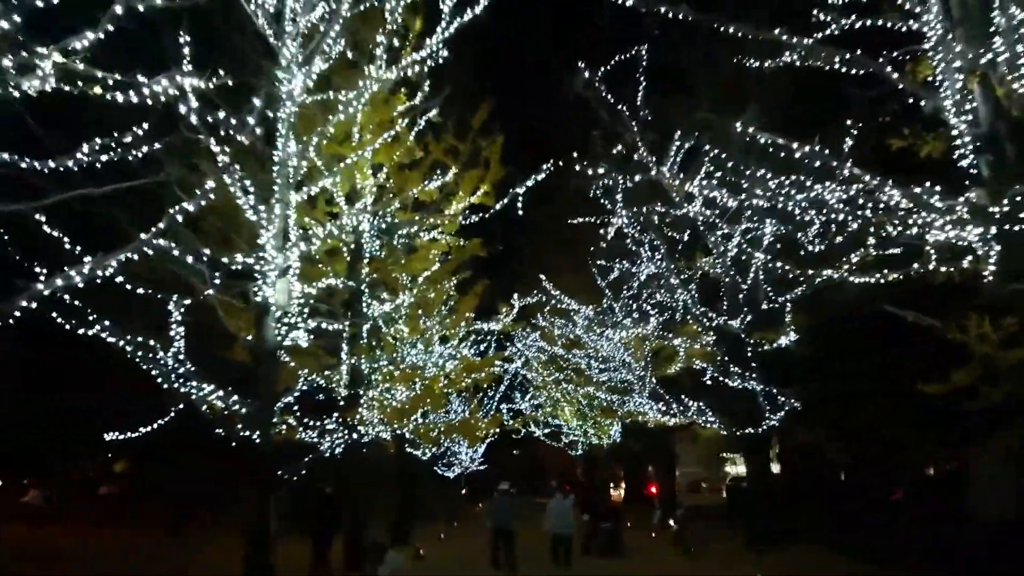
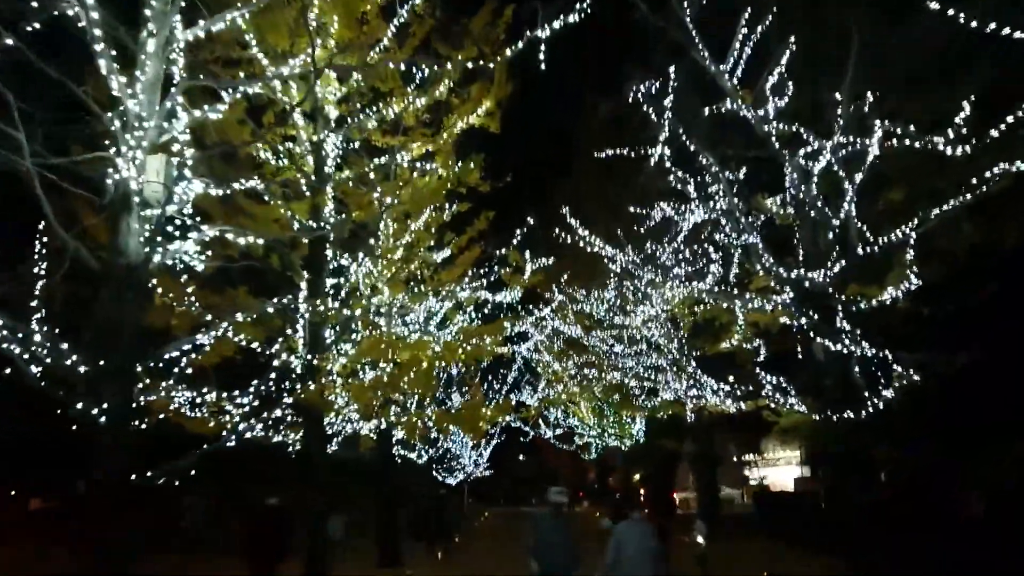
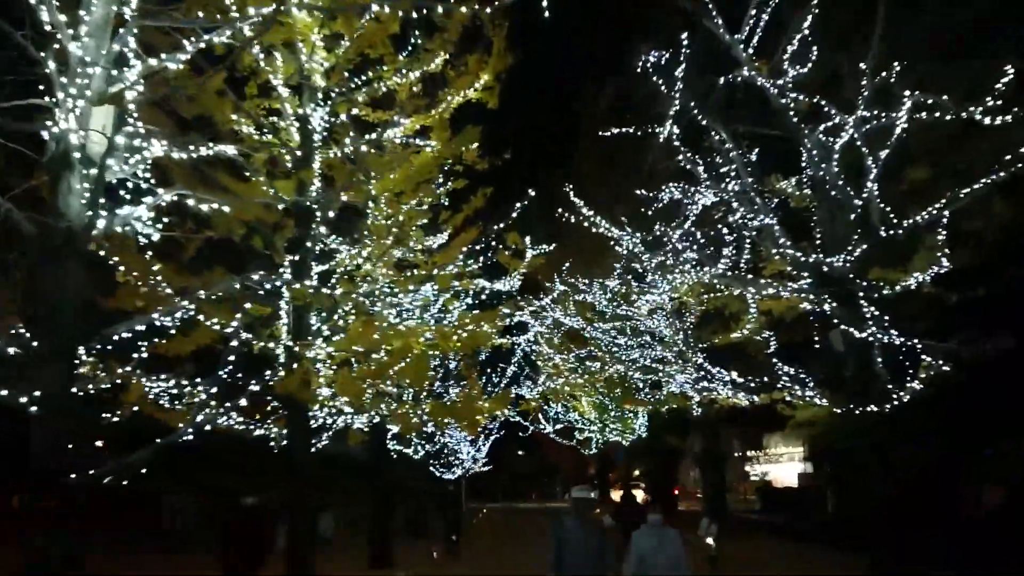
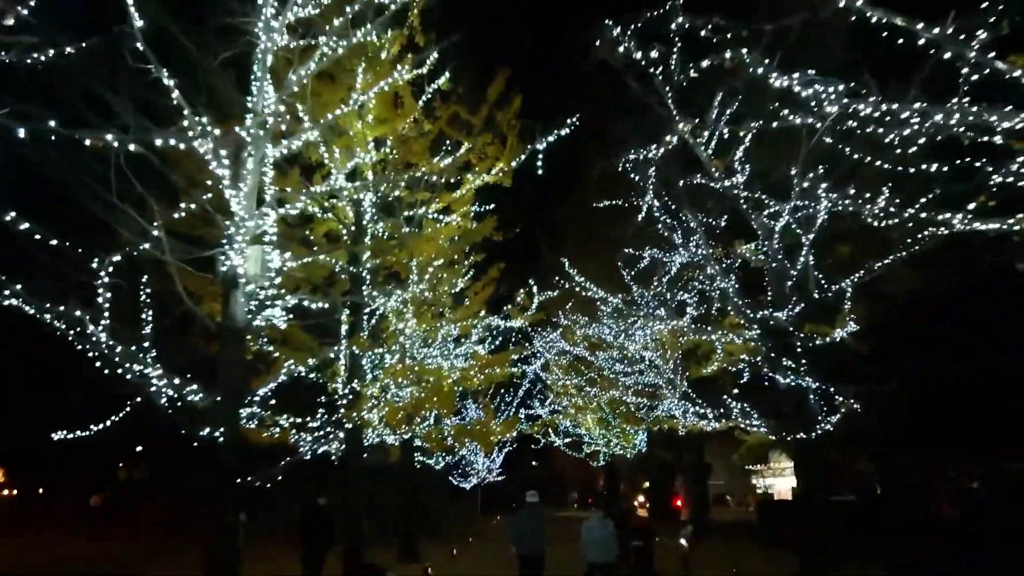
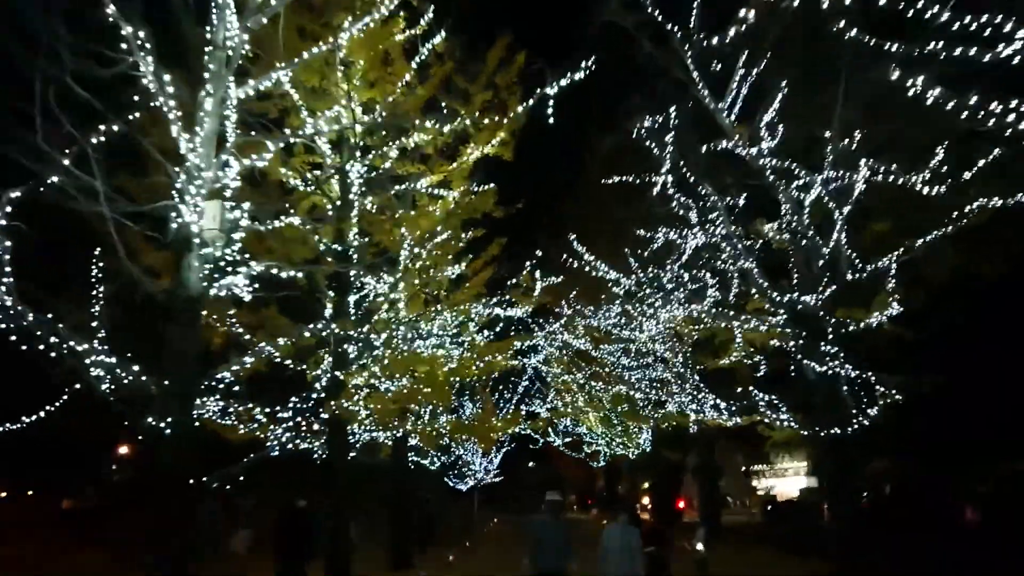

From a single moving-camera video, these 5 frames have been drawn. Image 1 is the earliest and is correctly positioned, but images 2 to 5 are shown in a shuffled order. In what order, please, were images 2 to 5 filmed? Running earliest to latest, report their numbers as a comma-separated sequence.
4, 5, 2, 3
